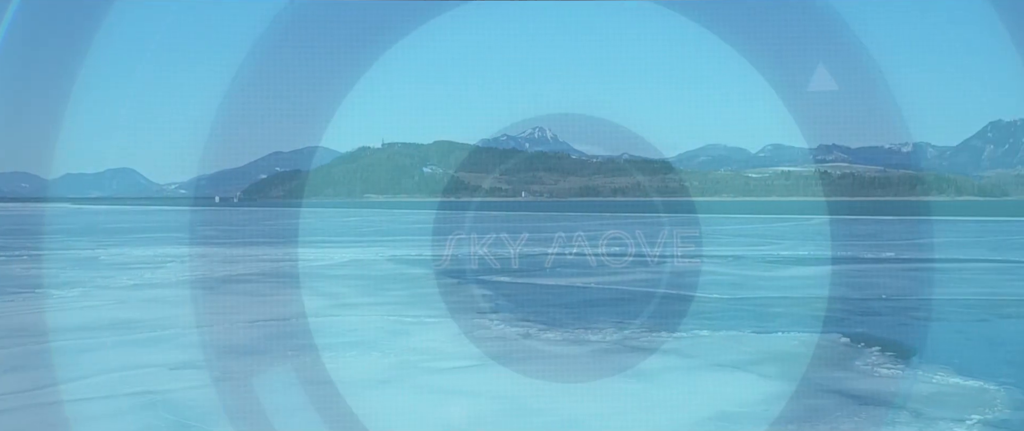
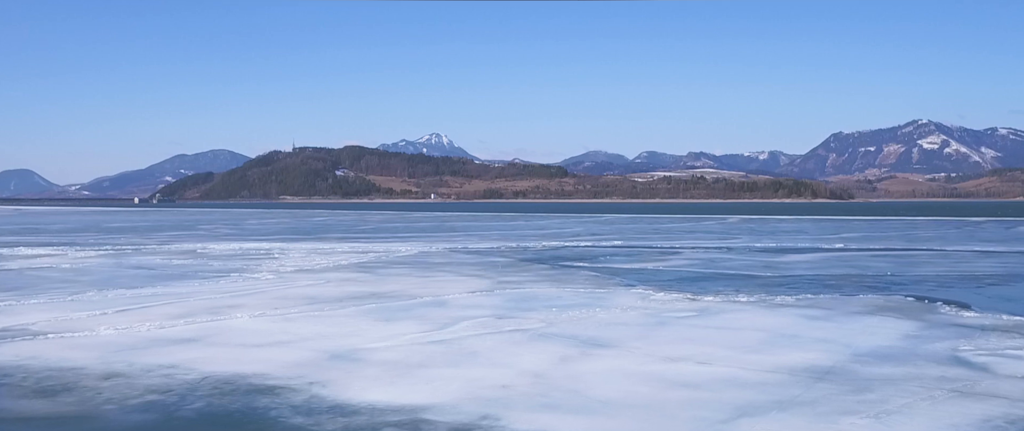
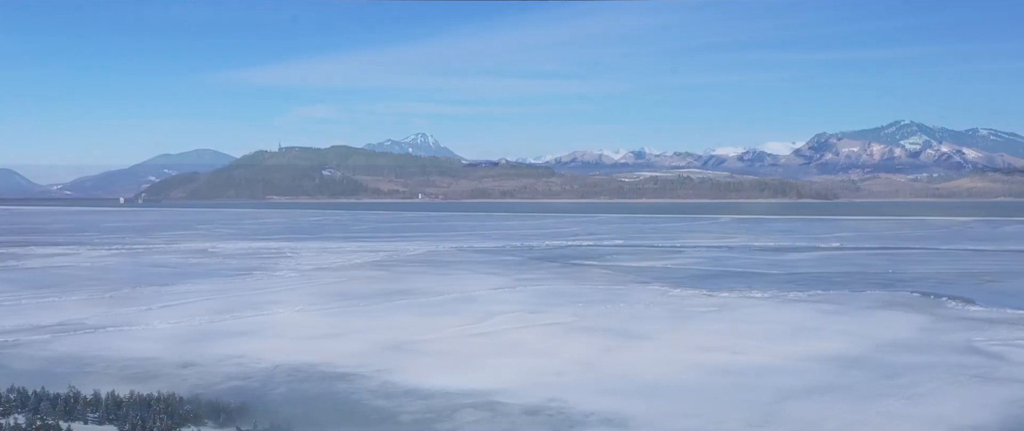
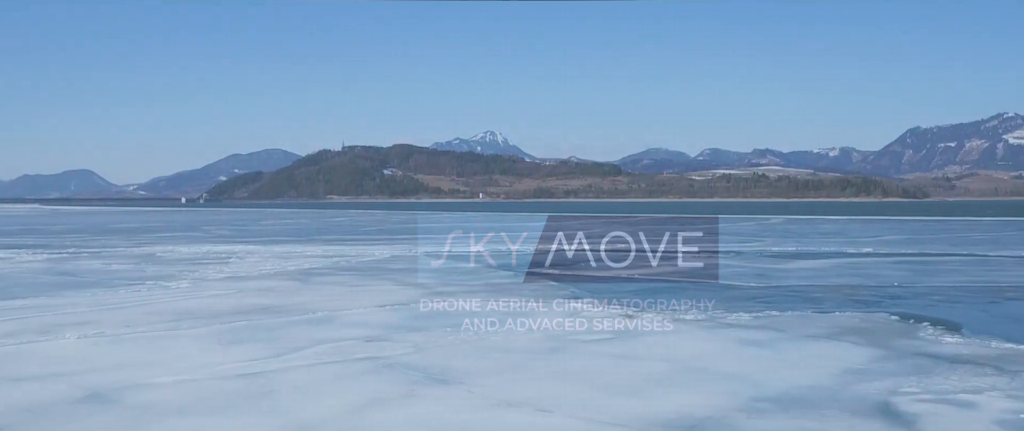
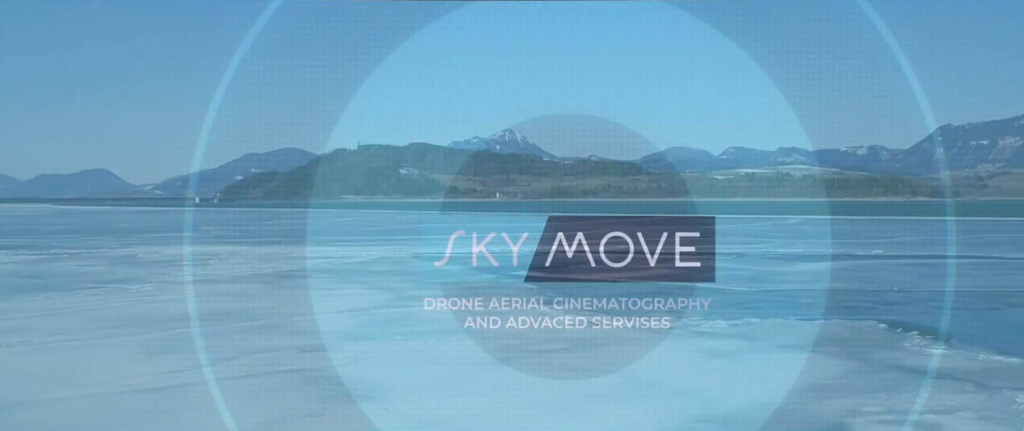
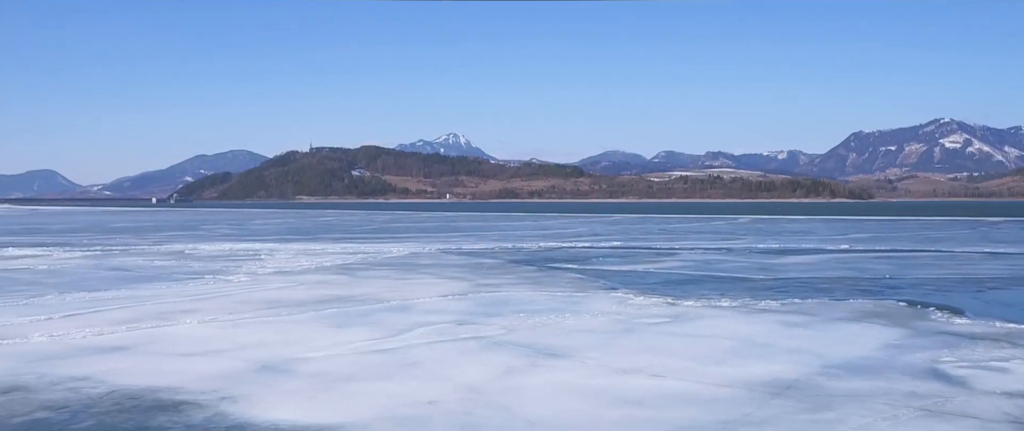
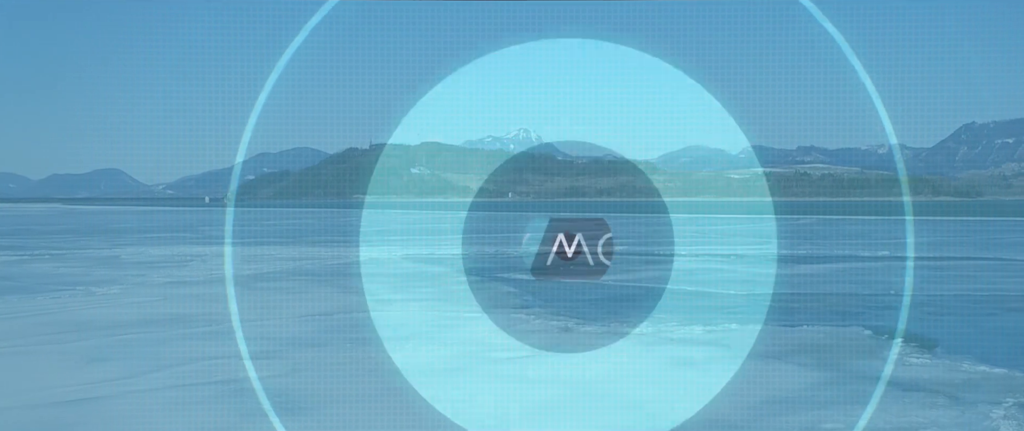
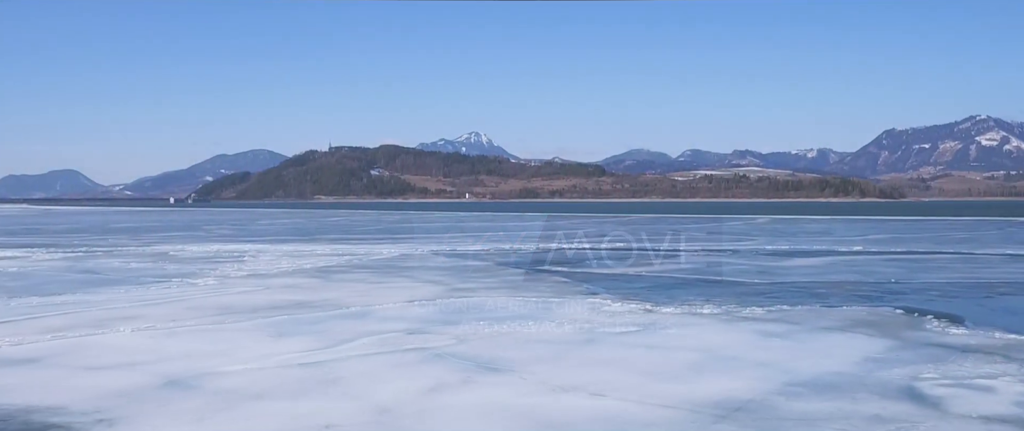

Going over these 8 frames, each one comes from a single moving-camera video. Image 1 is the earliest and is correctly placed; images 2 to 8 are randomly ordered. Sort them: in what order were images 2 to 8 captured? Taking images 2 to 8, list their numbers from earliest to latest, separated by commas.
7, 5, 4, 8, 6, 2, 3
